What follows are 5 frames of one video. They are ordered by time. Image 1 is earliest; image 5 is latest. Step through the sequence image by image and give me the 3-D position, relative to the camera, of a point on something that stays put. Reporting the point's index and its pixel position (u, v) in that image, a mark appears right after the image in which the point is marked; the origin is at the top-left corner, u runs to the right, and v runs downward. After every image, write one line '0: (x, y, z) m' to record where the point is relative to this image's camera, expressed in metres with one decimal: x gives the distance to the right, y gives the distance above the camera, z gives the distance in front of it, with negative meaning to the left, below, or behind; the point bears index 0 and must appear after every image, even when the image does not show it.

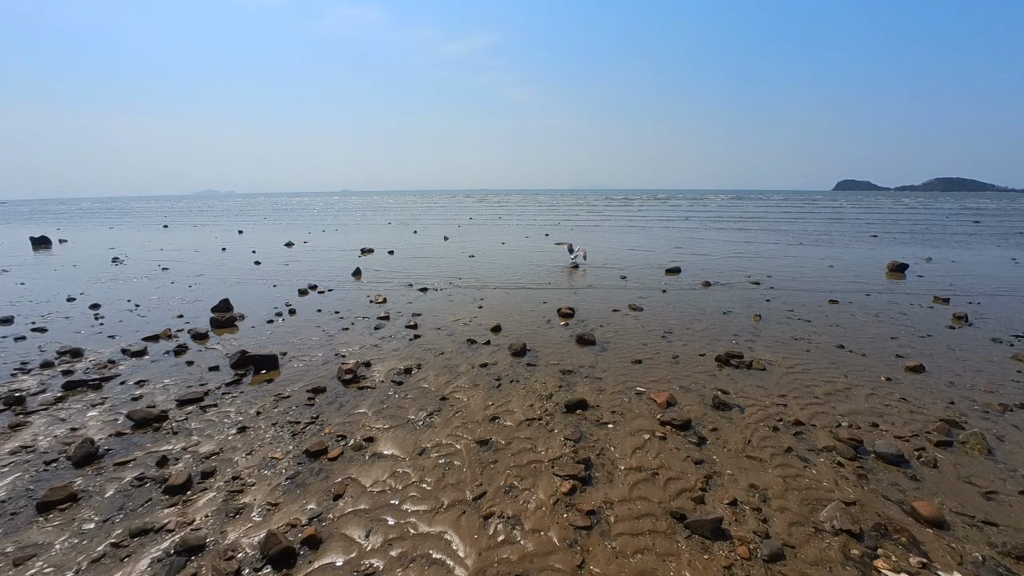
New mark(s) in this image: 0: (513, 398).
0: (0.0, -2.0, +8.6) m
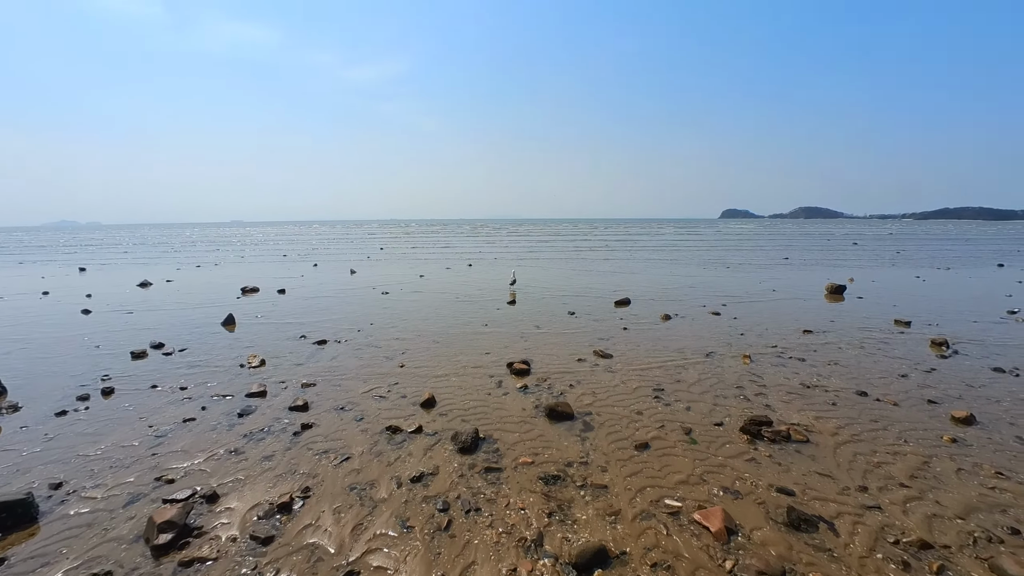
0: (-0.4, -2.8, +4.9) m
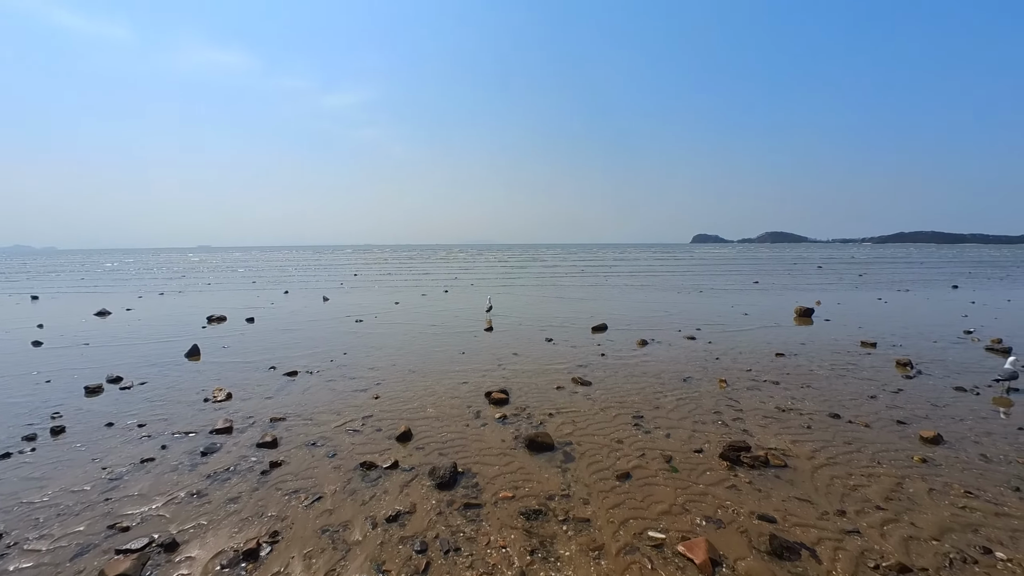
0: (-0.5, -3.1, +4.6) m
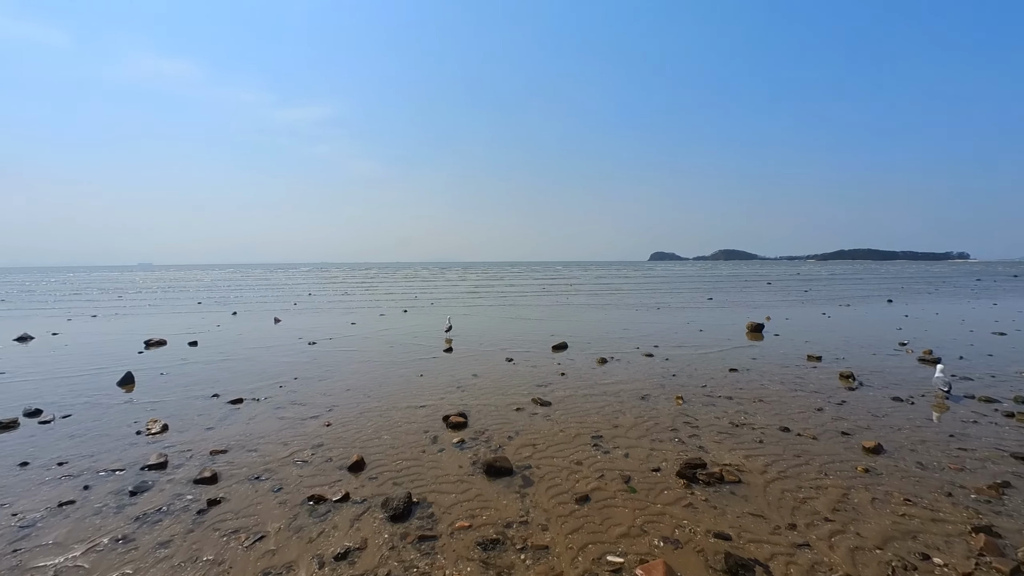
0: (-1.0, -3.3, +4.4) m
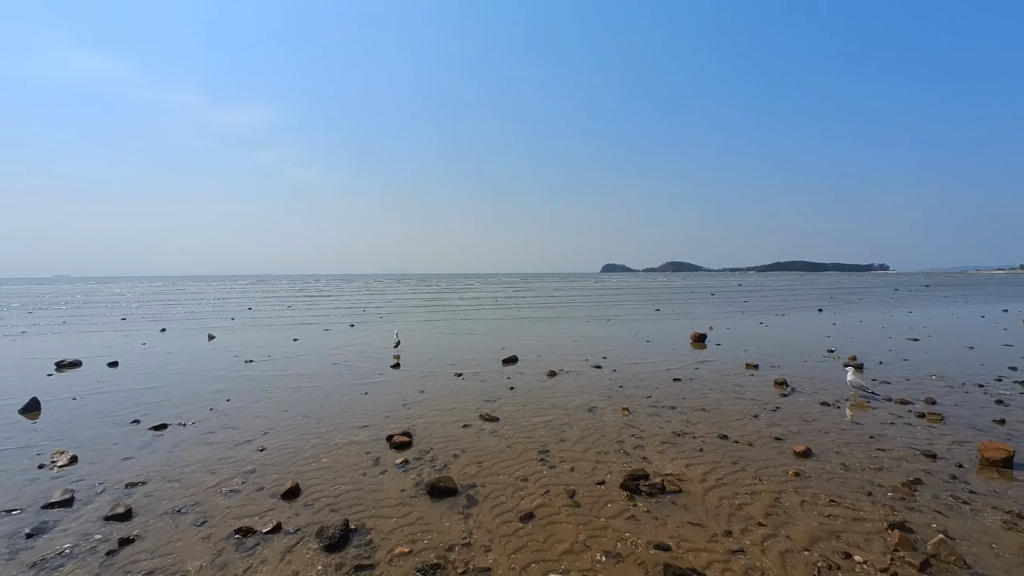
0: (-1.5, -3.5, +4.1) m
